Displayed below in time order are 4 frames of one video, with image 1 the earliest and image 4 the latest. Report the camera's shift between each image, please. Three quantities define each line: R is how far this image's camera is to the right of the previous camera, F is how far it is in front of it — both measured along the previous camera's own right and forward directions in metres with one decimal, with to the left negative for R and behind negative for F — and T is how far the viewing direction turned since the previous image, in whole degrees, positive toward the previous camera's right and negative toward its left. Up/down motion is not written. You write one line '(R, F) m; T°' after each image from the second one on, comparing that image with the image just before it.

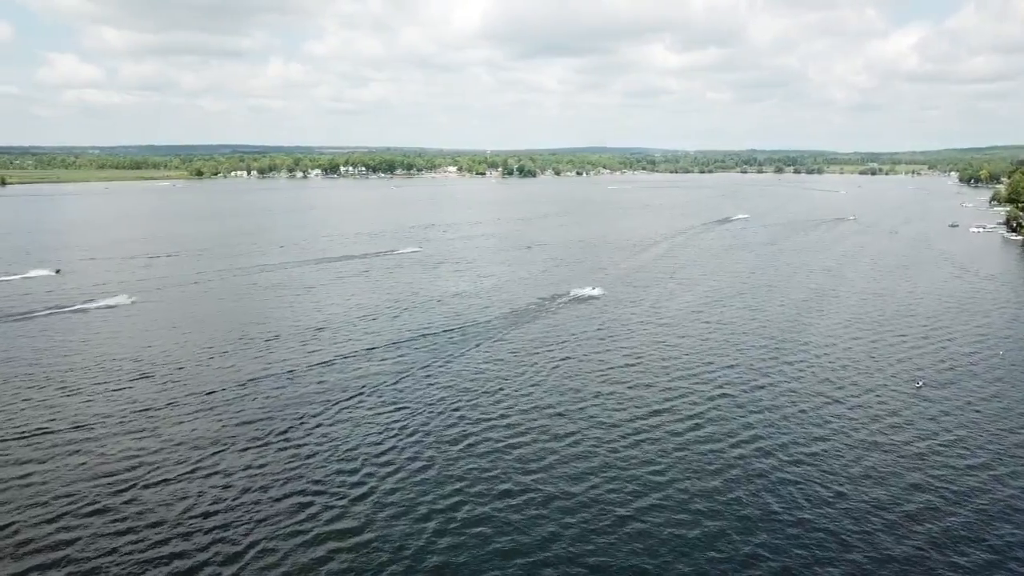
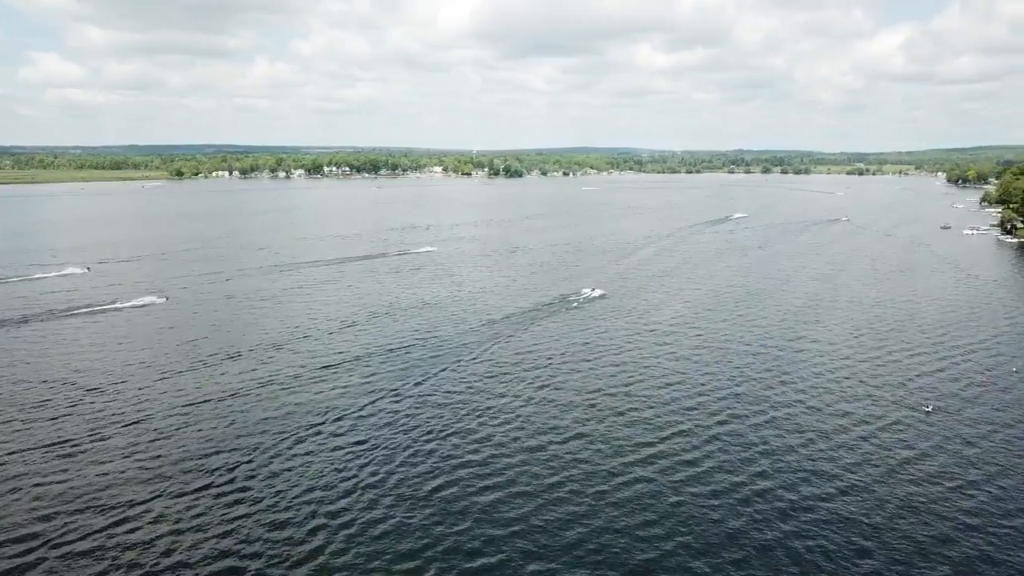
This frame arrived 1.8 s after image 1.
(+0.3, +2.8) m; +1°
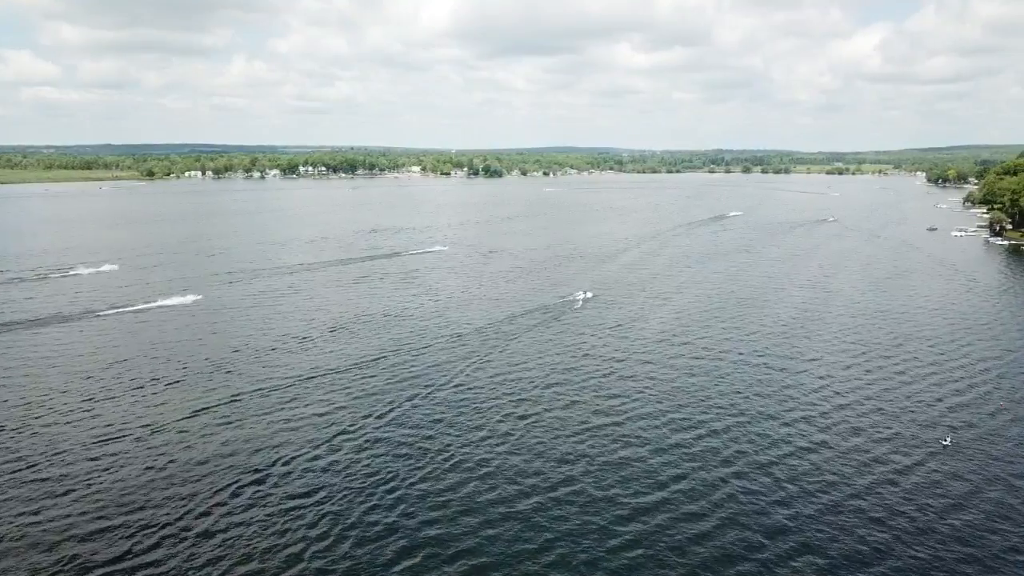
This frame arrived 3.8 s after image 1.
(+0.2, +3.3) m; +1°
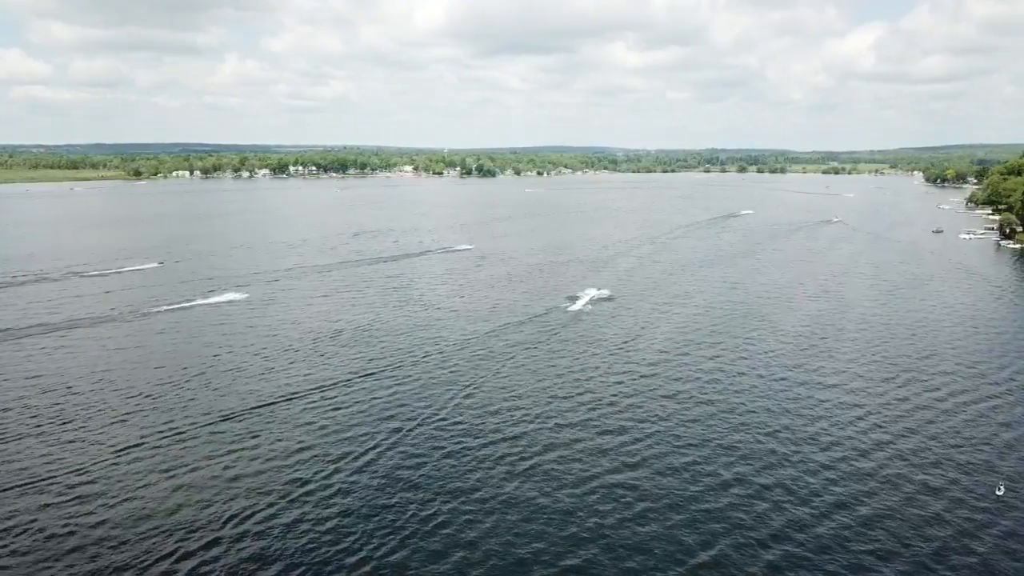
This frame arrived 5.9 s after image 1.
(+0.2, +3.7) m; 0°
